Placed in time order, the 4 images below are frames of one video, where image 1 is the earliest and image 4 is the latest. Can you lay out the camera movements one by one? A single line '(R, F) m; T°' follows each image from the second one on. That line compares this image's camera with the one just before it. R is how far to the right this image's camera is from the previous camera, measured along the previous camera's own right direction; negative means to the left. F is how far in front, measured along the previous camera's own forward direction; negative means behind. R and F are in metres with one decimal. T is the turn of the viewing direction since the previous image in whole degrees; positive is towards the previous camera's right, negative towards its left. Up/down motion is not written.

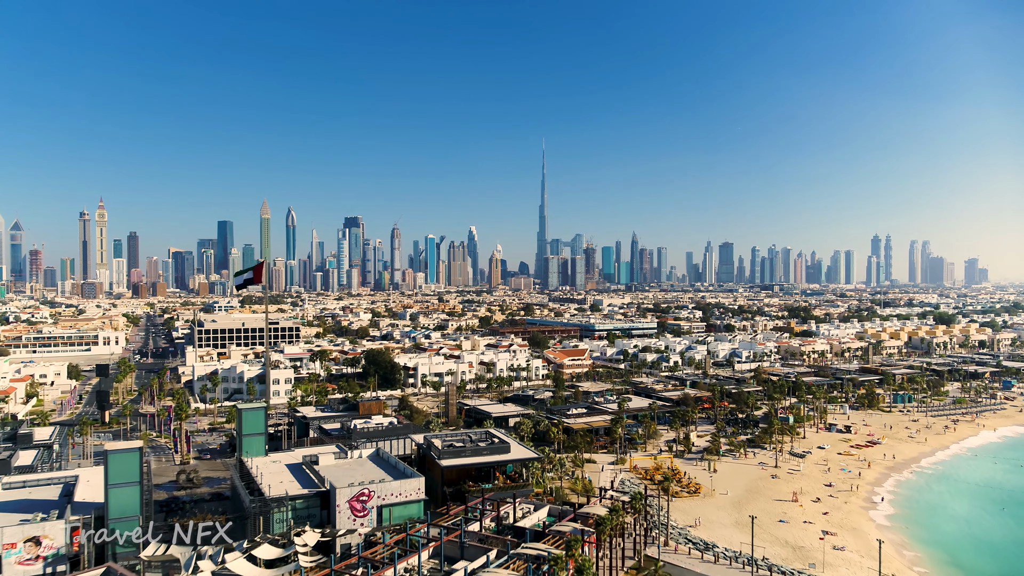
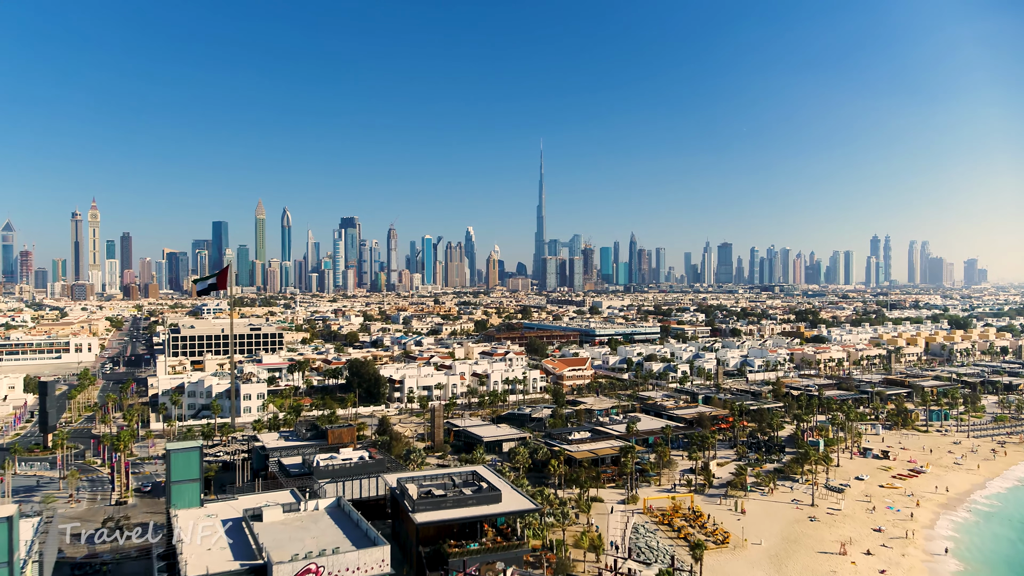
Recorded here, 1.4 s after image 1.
(+0.2, +4.0) m; 0°
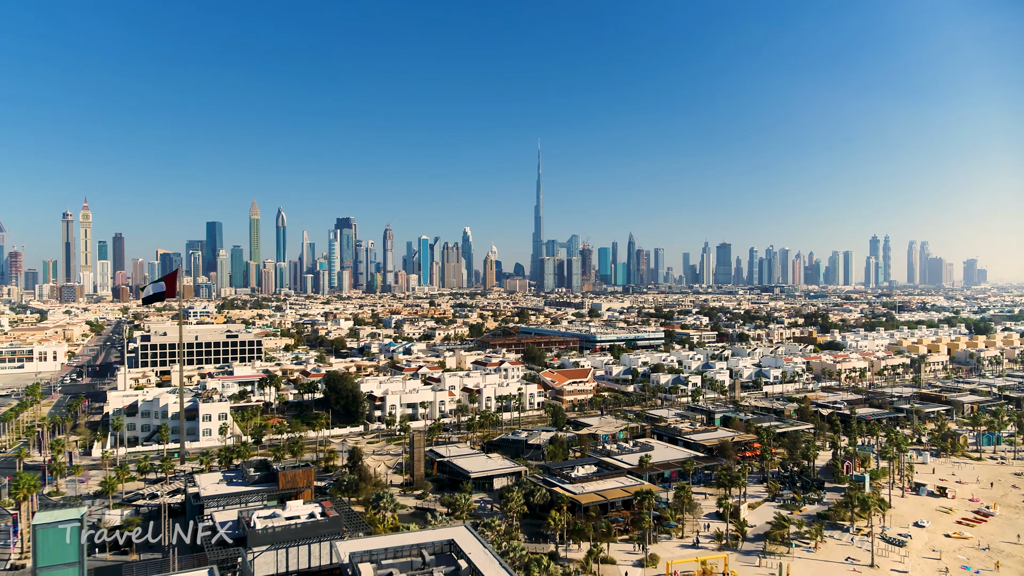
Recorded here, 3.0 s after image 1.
(+0.2, +4.6) m; 0°
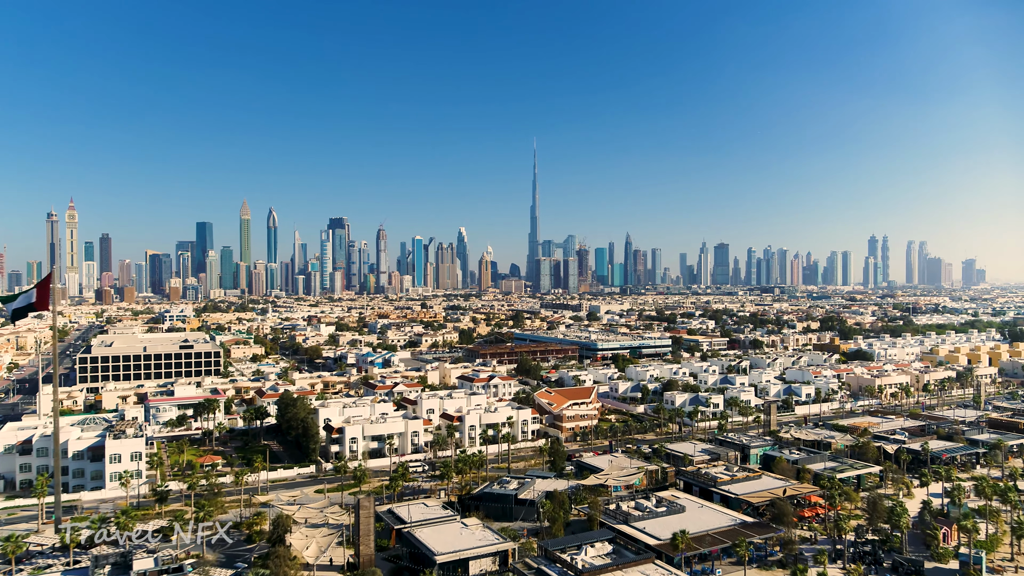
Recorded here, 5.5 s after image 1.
(+0.4, +7.3) m; 0°
